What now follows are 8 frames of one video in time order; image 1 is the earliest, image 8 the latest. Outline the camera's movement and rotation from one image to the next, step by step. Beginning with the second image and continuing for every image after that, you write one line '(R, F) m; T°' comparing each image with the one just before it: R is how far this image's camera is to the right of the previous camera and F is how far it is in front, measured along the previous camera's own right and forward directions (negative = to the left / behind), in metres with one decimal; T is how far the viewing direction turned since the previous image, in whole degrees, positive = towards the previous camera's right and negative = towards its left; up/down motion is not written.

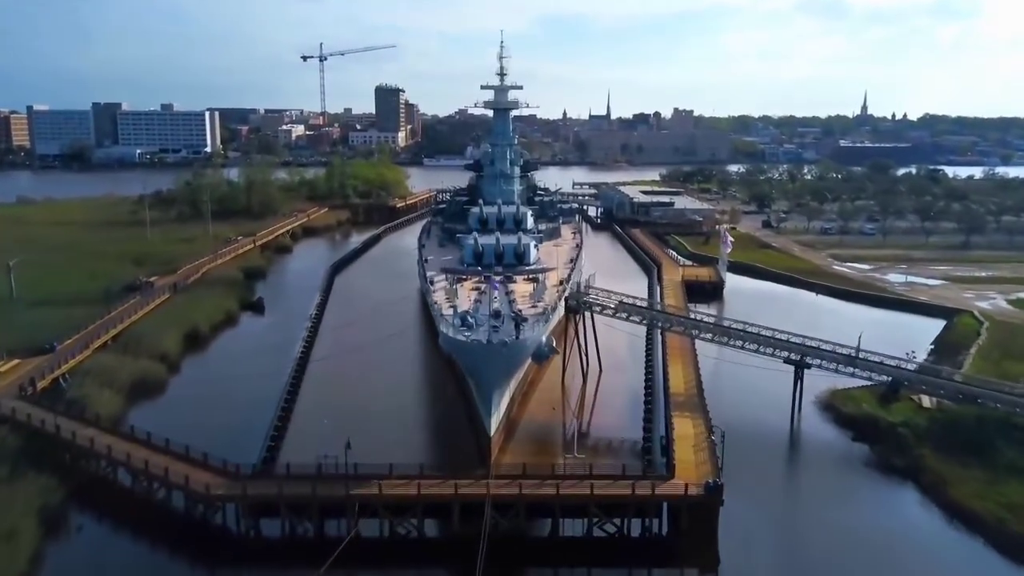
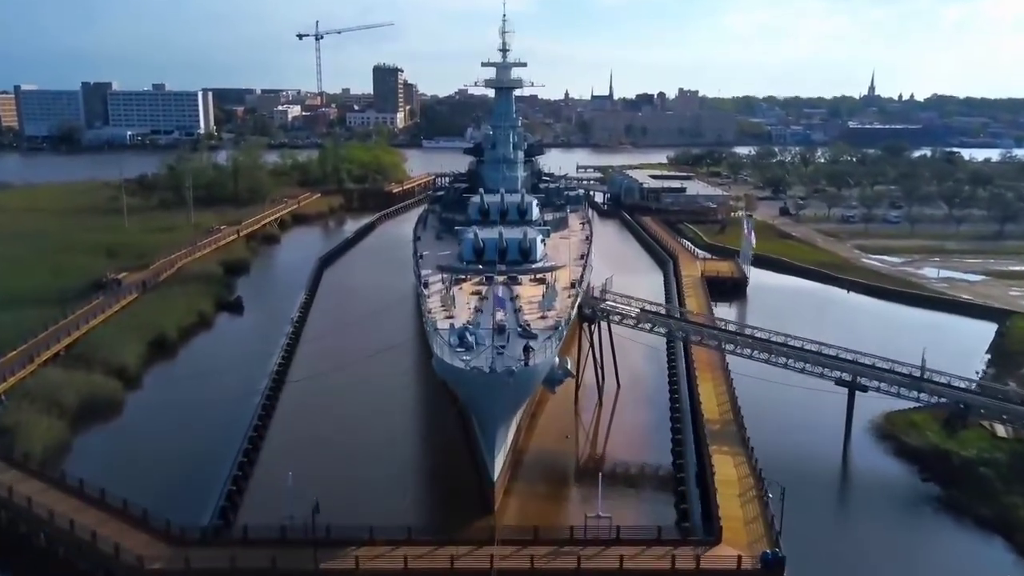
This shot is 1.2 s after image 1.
(-0.1, +2.7) m; 0°
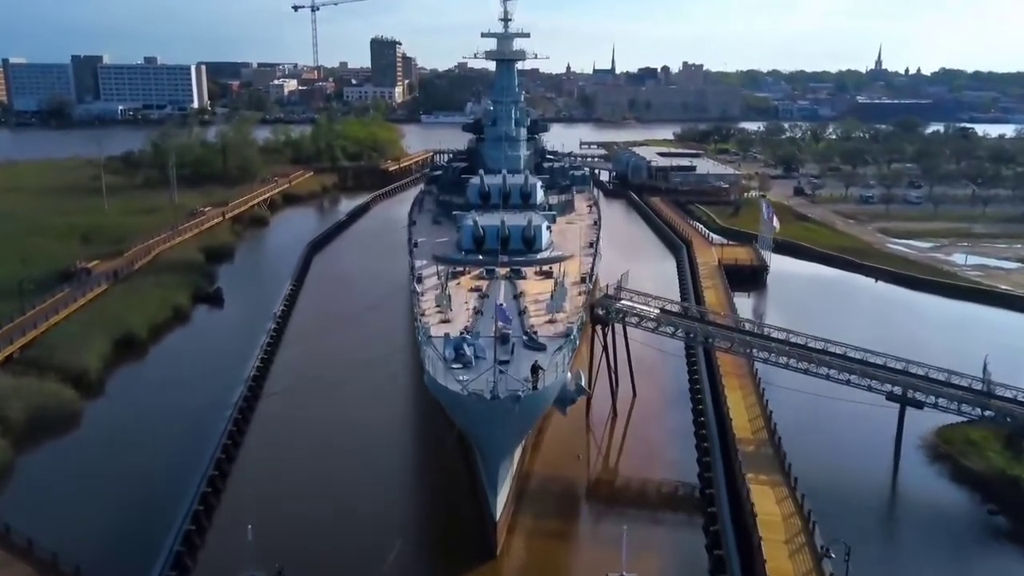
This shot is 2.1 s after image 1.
(-0.1, +2.0) m; 0°
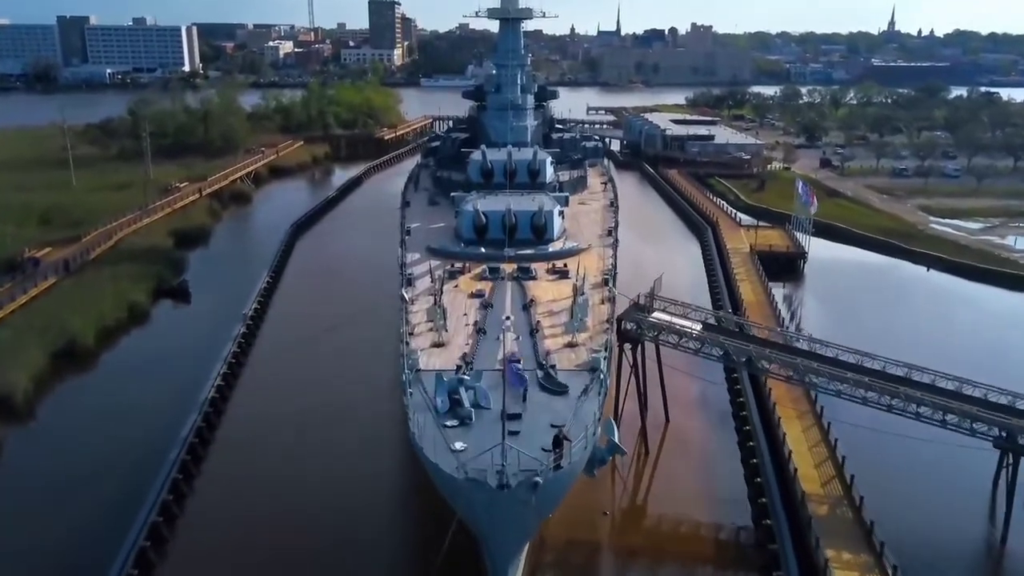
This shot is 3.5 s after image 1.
(-0.1, +3.0) m; 0°
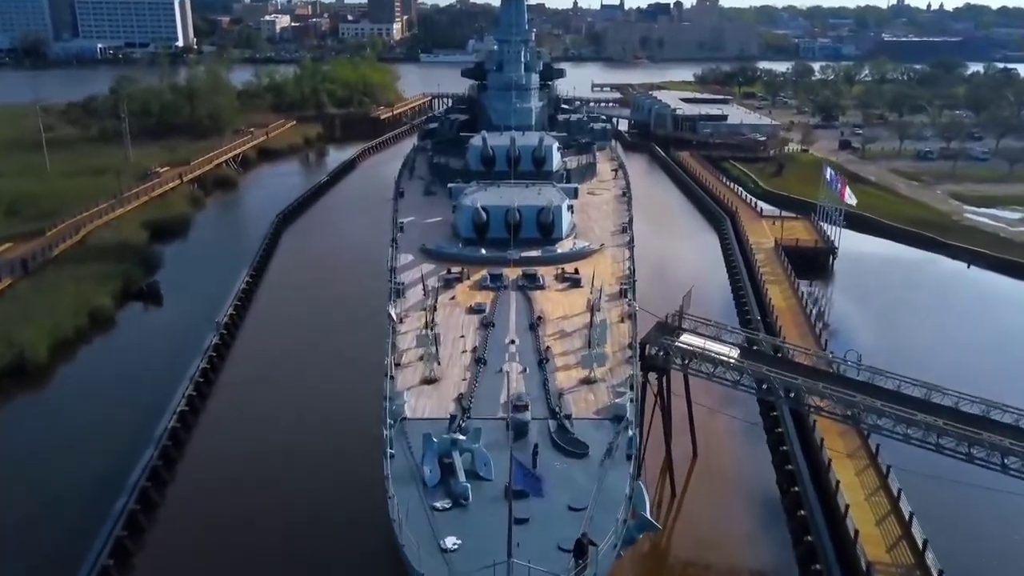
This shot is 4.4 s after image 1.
(-0.1, +2.0) m; 0°
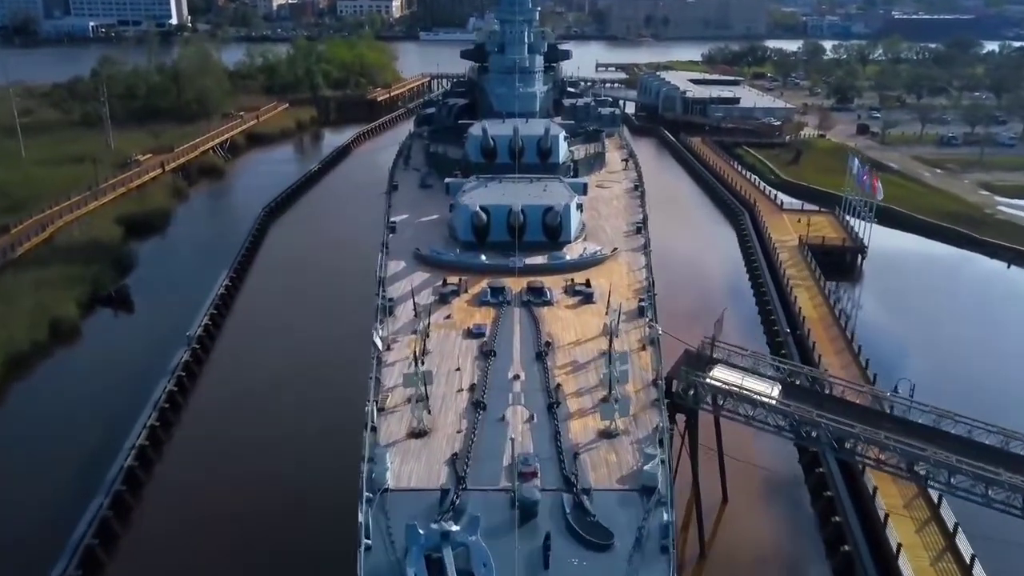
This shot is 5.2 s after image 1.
(0.0, +1.6) m; 0°
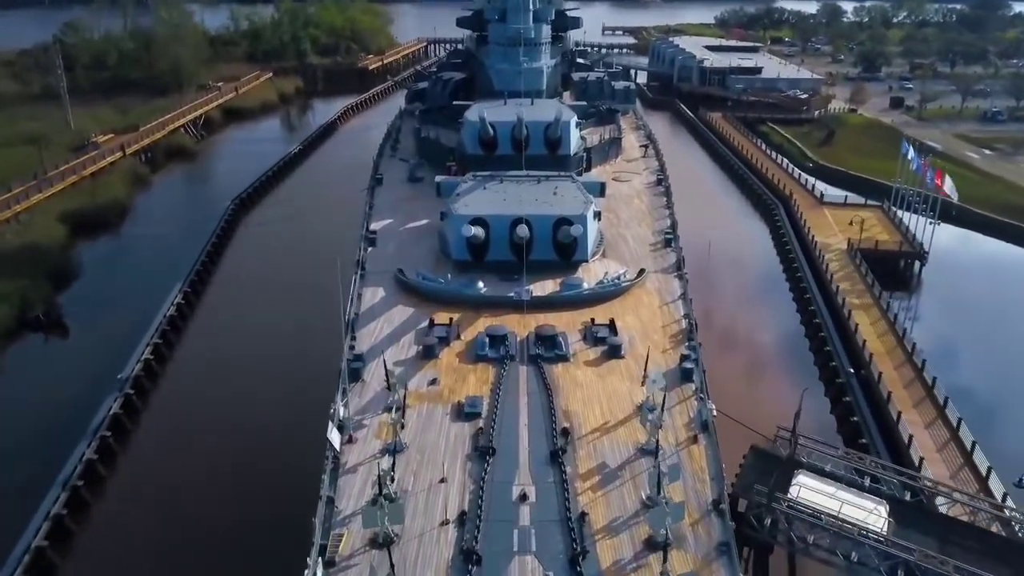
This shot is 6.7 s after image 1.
(0.0, +2.8) m; 0°
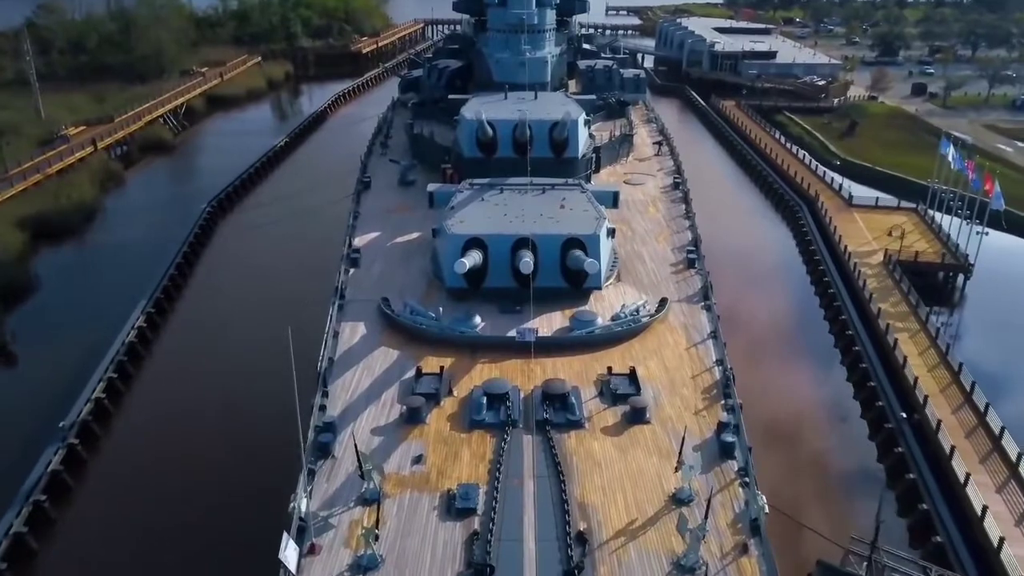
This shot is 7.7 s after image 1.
(0.0, +1.7) m; 0°
